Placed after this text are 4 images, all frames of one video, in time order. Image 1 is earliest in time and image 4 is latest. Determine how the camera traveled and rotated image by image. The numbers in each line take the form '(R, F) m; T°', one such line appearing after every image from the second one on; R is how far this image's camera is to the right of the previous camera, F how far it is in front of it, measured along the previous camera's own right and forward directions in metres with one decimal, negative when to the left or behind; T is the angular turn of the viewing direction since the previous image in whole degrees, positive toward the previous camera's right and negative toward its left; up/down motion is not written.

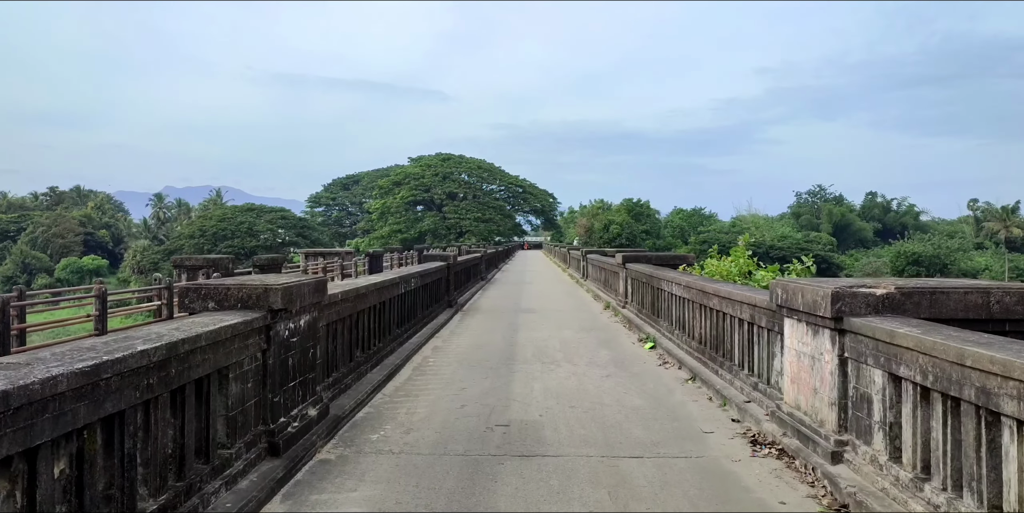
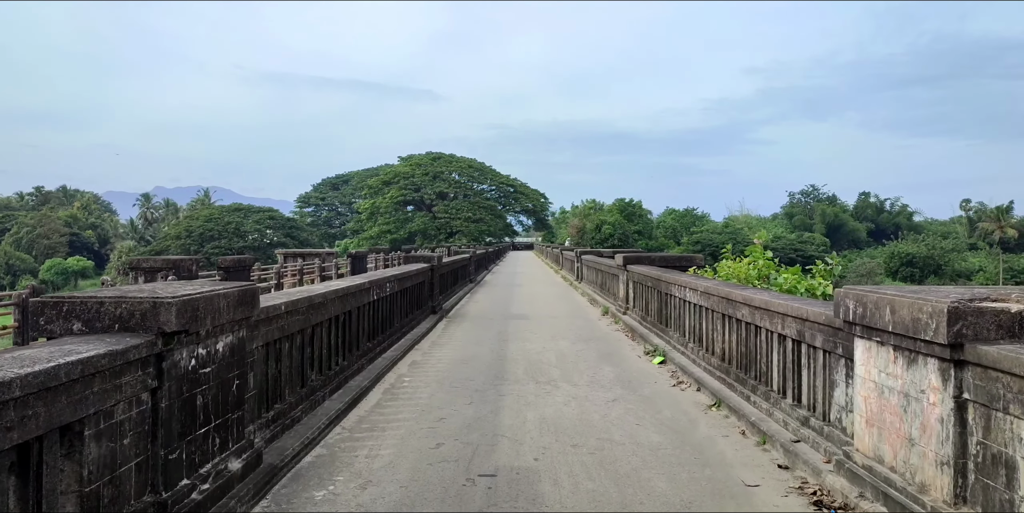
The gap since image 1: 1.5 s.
(0.0, +1.2) m; +1°
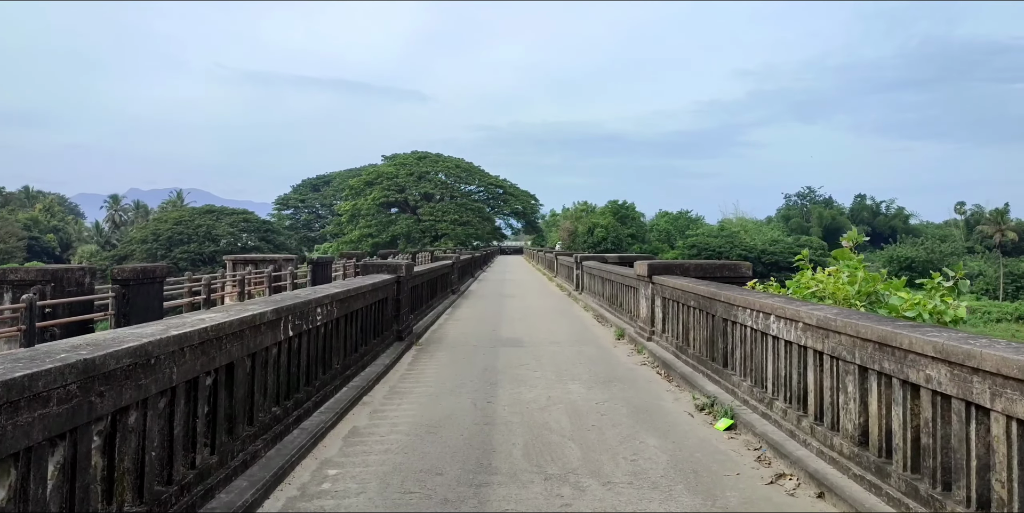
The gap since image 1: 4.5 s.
(0.0, +2.7) m; +1°
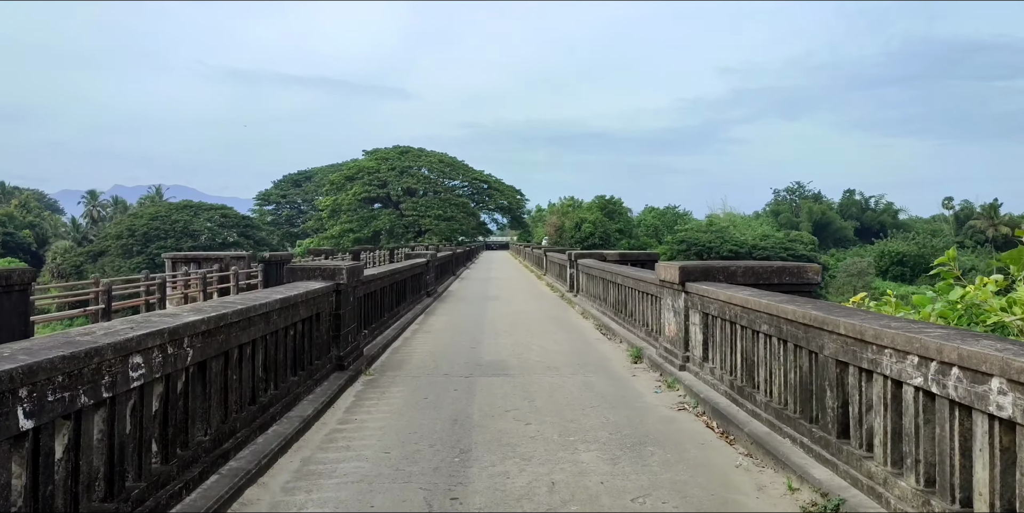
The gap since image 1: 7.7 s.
(0.0, +2.4) m; +1°
